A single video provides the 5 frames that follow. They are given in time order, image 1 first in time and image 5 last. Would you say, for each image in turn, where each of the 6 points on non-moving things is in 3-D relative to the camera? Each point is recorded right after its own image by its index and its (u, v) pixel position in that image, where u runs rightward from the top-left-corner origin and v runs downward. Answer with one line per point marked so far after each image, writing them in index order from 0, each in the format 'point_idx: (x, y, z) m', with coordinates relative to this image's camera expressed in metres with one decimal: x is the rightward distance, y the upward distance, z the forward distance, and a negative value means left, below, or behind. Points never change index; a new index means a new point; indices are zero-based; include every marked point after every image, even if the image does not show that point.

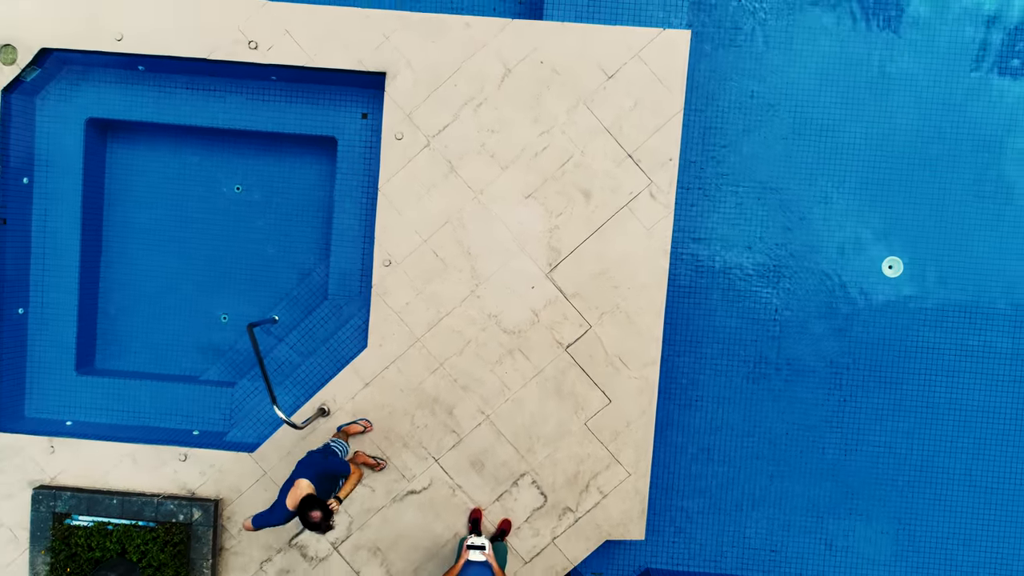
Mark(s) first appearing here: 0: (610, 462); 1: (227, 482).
0: (+0.8, -1.4, +4.6) m
1: (-2.3, -1.6, +4.7) m
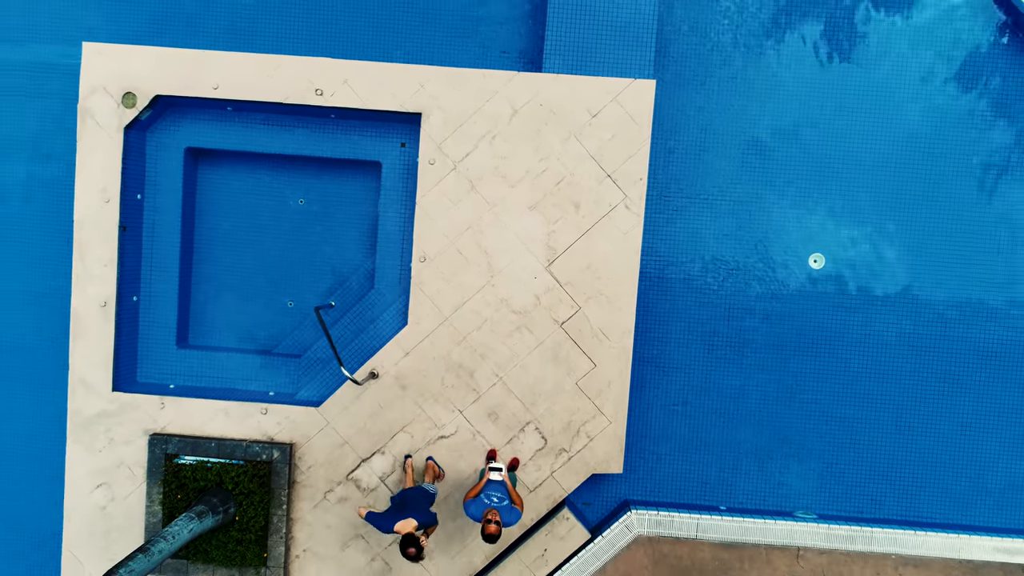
0: (+0.9, -1.3, +5.9) m
1: (-2.3, -1.5, +6.0) m
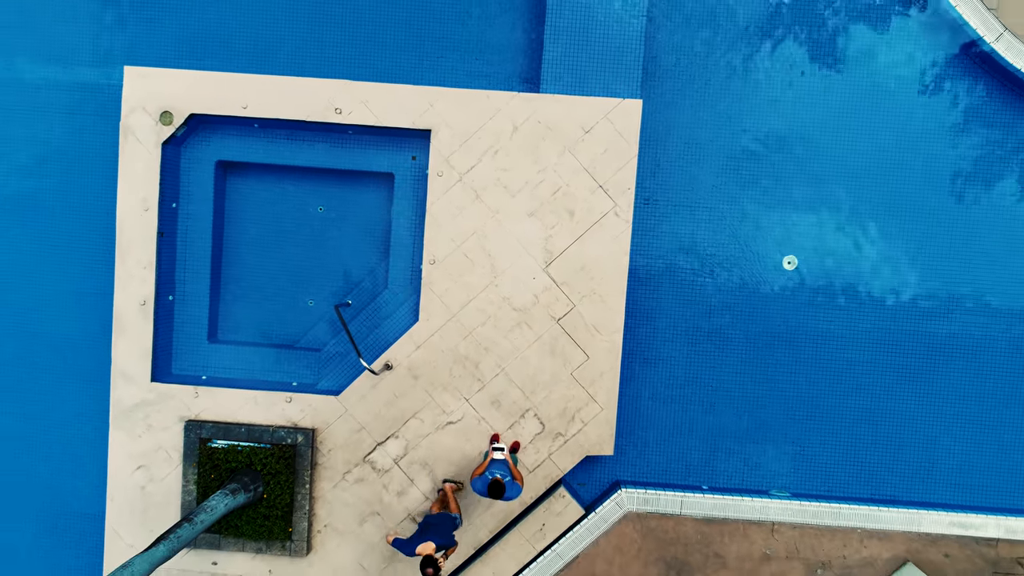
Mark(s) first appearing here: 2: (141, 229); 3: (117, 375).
0: (+0.9, -1.3, +6.6) m
1: (-2.2, -1.5, +6.7) m
2: (-4.3, +0.7, +6.7) m
3: (-4.6, -1.0, +6.7) m
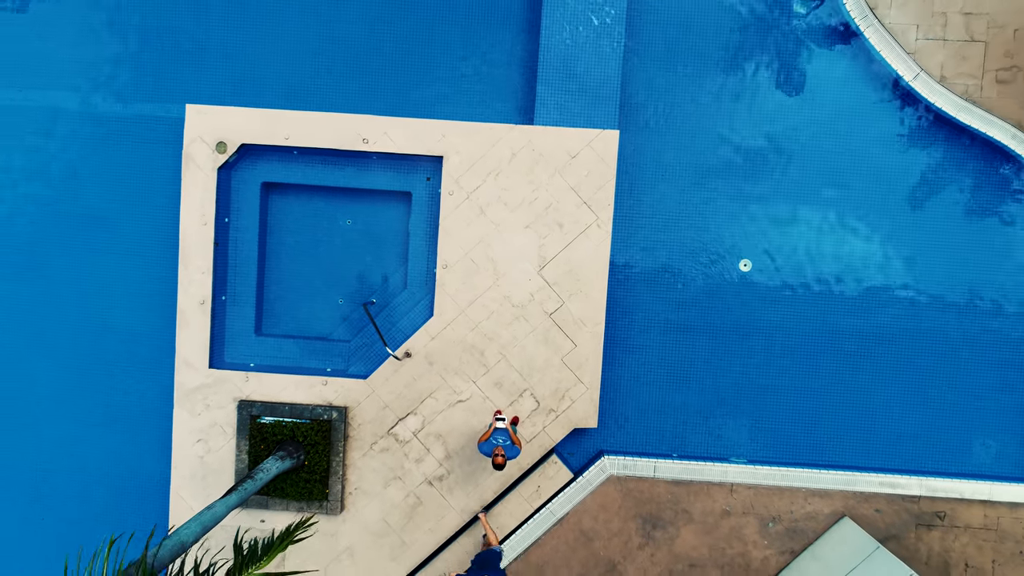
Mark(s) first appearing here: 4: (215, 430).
0: (+0.9, -1.3, +7.8) m
1: (-2.2, -1.5, +7.9) m
2: (-4.4, +0.7, +8.0) m
3: (-4.6, -1.1, +8.0) m
4: (-4.2, -2.0, +8.0) m
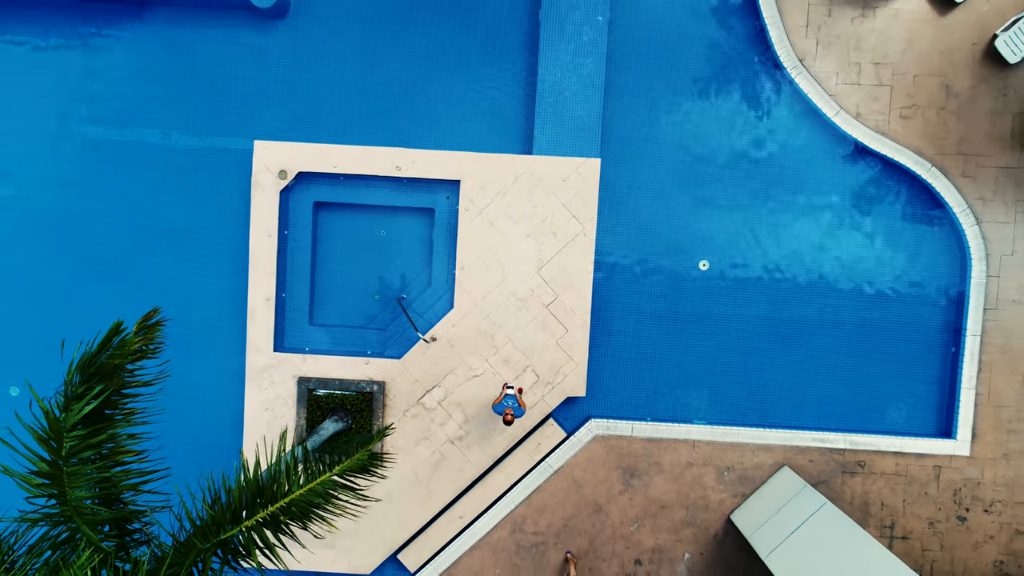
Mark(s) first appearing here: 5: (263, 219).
0: (+1.0, -1.2, +9.8) m
1: (-2.2, -1.5, +9.9) m
2: (-4.3, +0.7, +9.9) m
3: (-4.6, -1.0, +10.0) m
4: (-4.1, -2.0, +9.9) m
5: (-4.3, +1.2, +9.9) m
